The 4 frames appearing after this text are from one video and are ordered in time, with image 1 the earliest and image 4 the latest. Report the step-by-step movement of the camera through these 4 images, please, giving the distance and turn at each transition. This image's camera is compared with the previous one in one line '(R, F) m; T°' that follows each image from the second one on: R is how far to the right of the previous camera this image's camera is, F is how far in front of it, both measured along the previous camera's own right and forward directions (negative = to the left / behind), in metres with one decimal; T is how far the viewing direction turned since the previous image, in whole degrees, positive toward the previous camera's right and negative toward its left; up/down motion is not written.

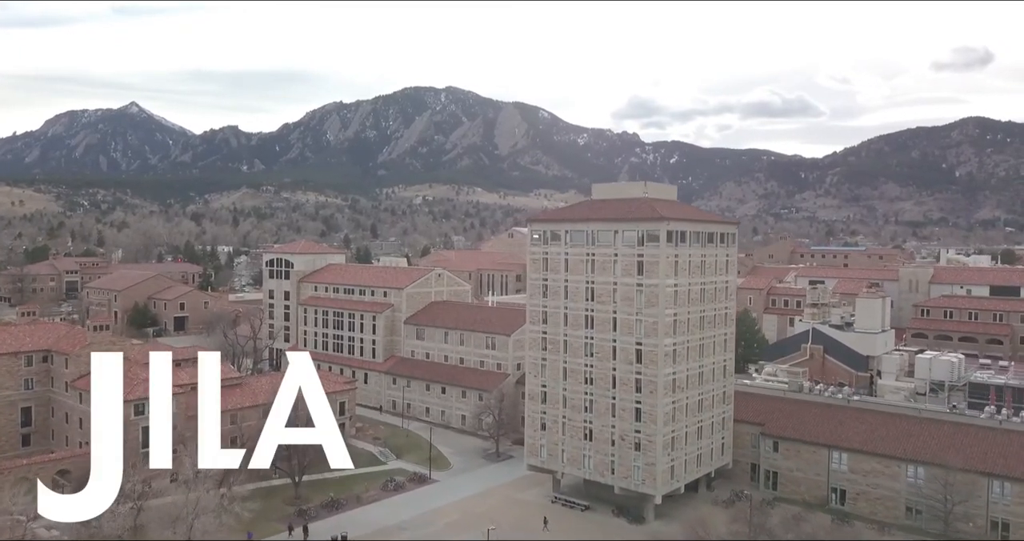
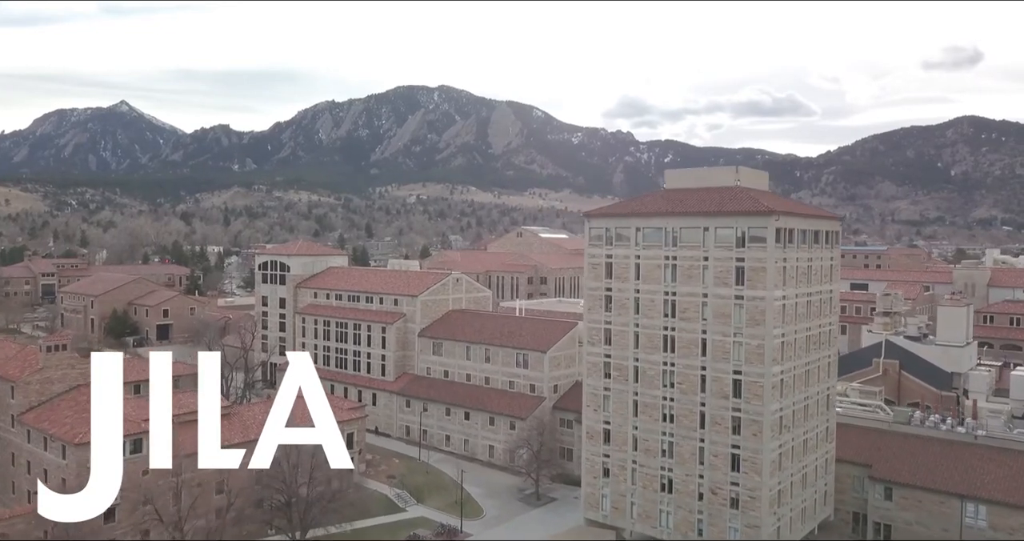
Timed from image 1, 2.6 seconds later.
(-3.0, +8.7) m; +1°
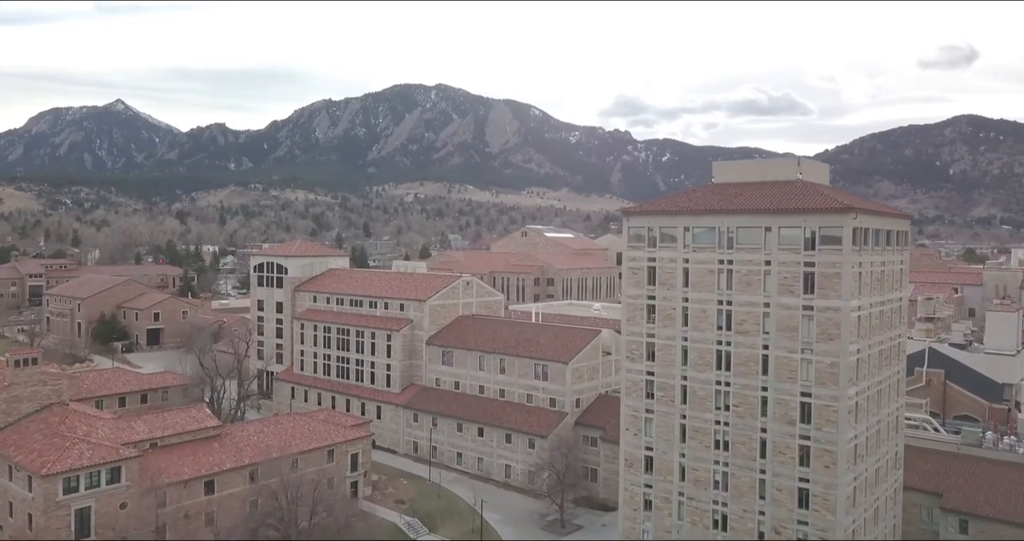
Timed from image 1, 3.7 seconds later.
(-1.4, +4.3) m; 0°
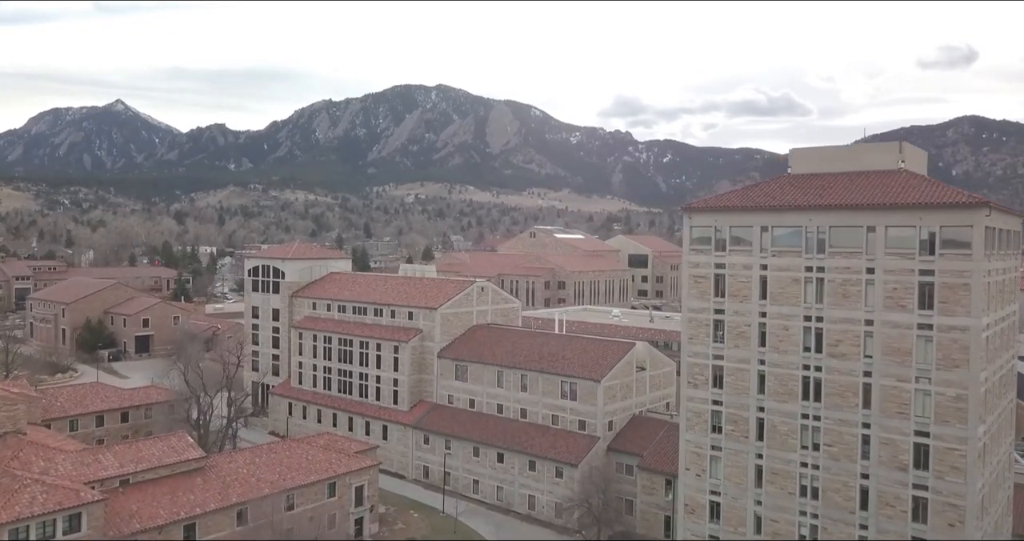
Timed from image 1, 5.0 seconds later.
(-1.4, +5.2) m; 0°
